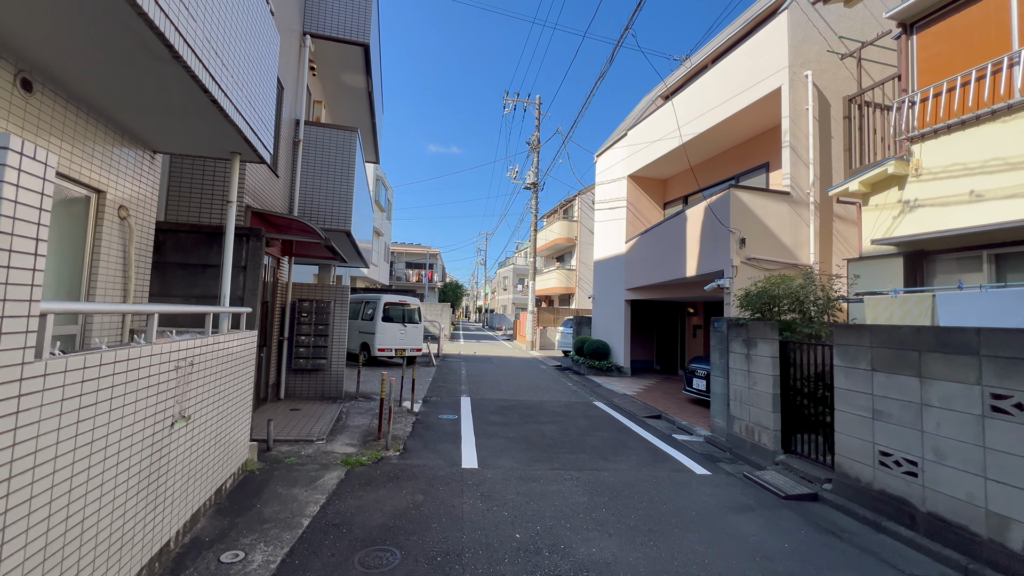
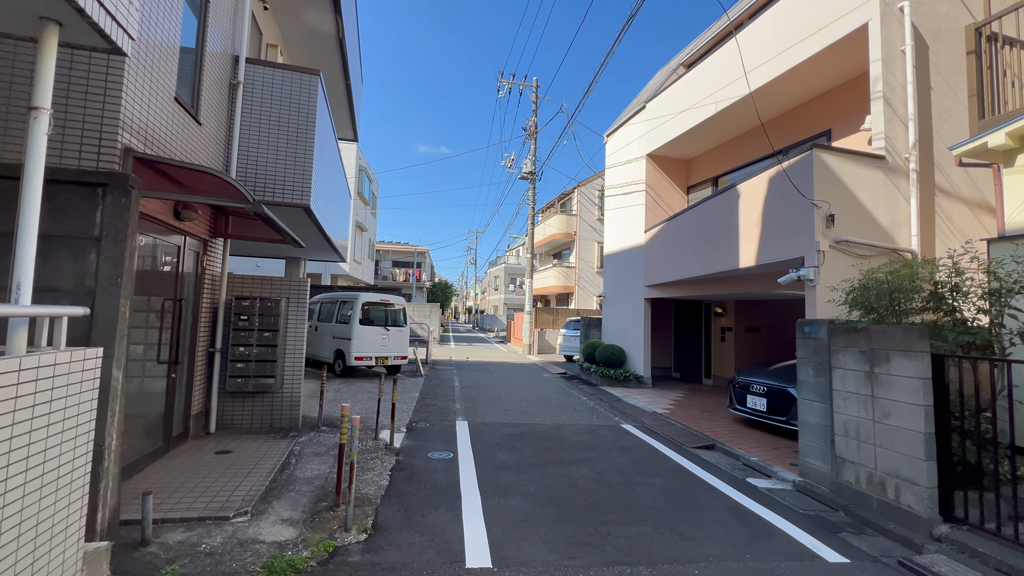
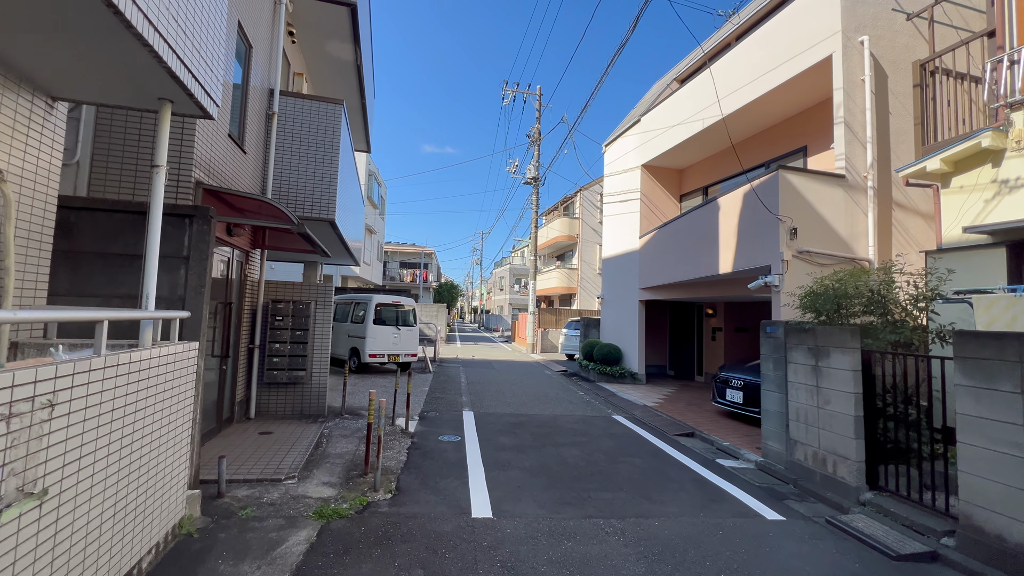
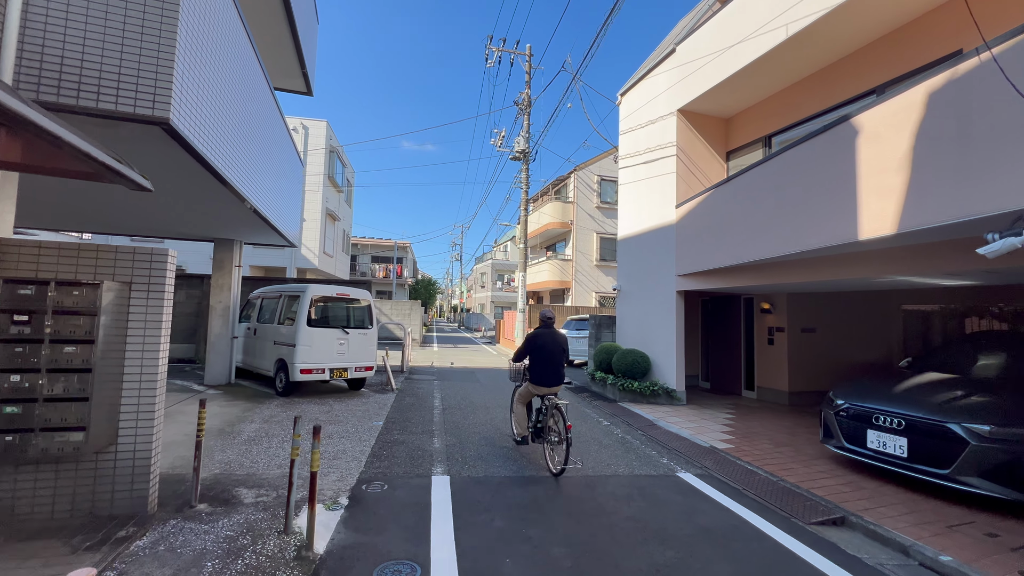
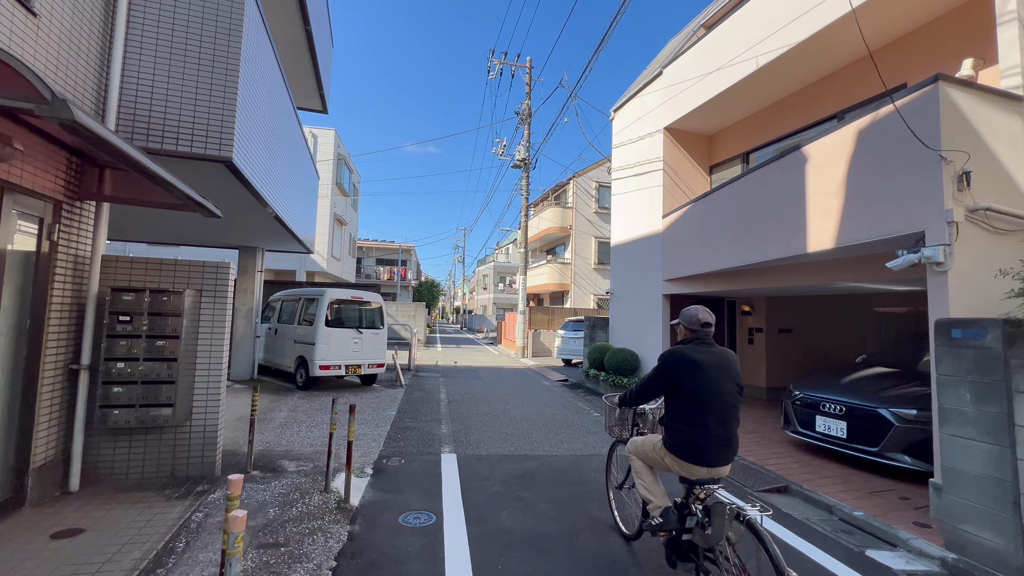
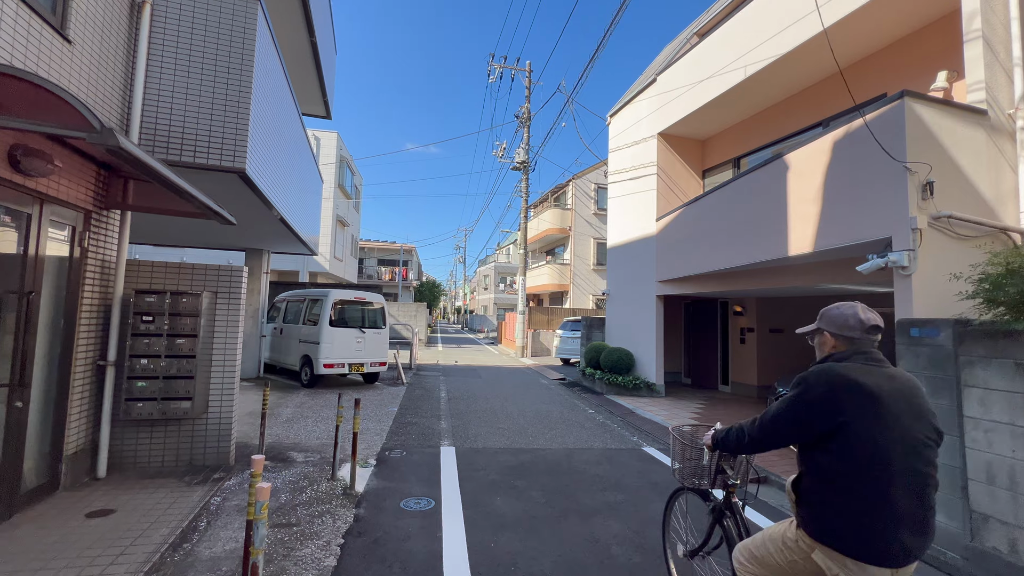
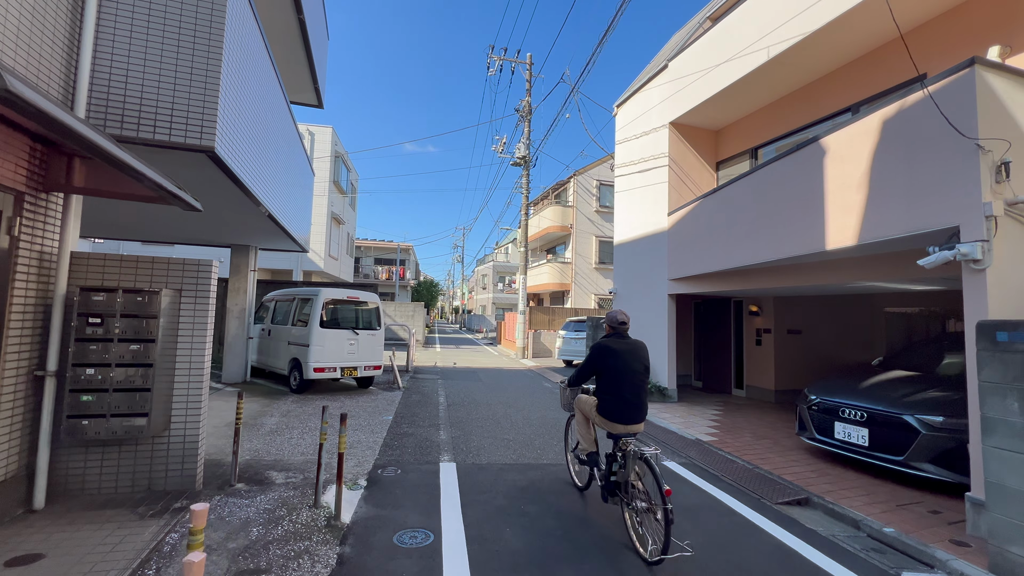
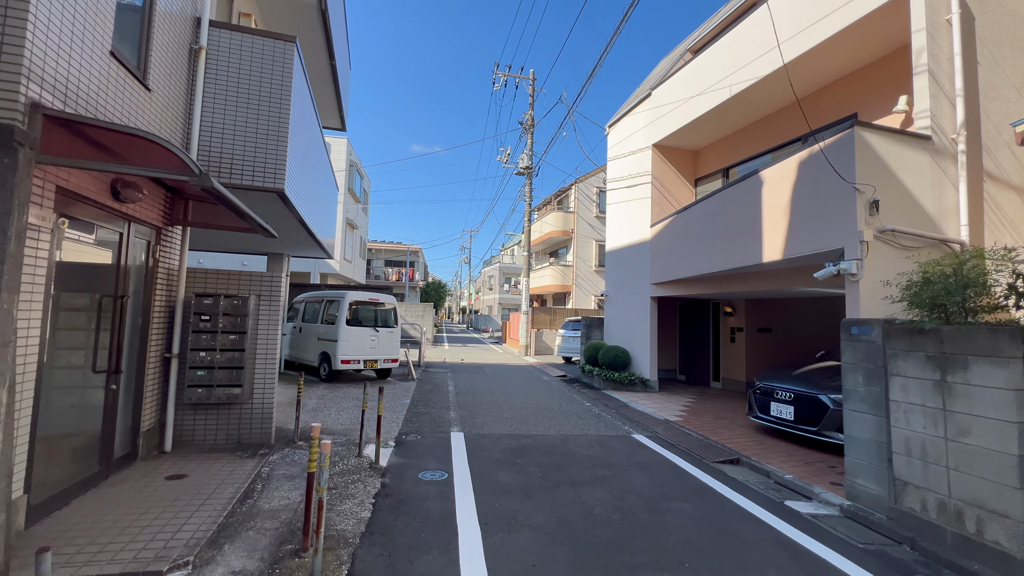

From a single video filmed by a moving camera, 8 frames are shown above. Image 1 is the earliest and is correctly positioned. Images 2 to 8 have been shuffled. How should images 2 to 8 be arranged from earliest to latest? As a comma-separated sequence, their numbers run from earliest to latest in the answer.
3, 2, 8, 6, 5, 7, 4
